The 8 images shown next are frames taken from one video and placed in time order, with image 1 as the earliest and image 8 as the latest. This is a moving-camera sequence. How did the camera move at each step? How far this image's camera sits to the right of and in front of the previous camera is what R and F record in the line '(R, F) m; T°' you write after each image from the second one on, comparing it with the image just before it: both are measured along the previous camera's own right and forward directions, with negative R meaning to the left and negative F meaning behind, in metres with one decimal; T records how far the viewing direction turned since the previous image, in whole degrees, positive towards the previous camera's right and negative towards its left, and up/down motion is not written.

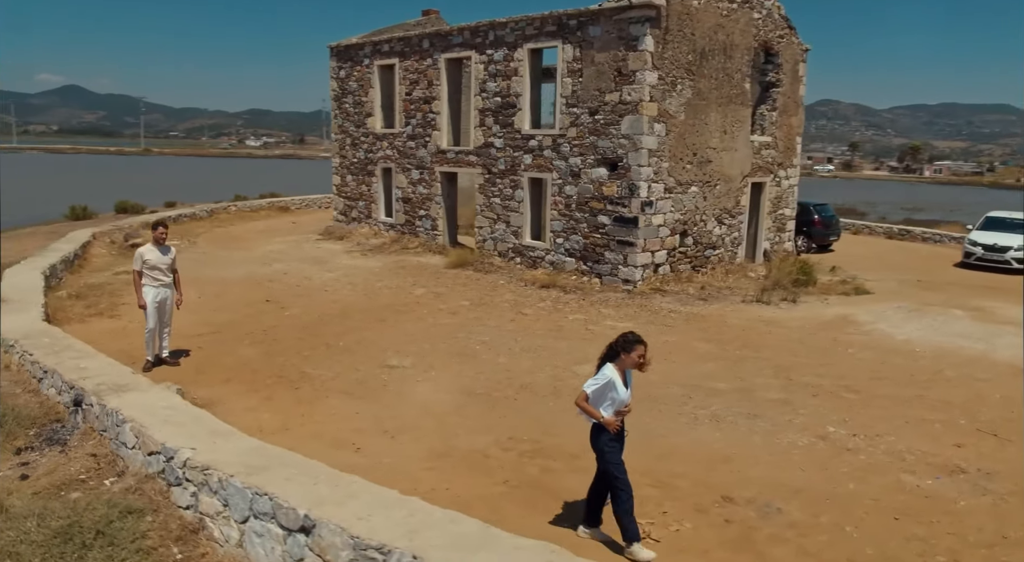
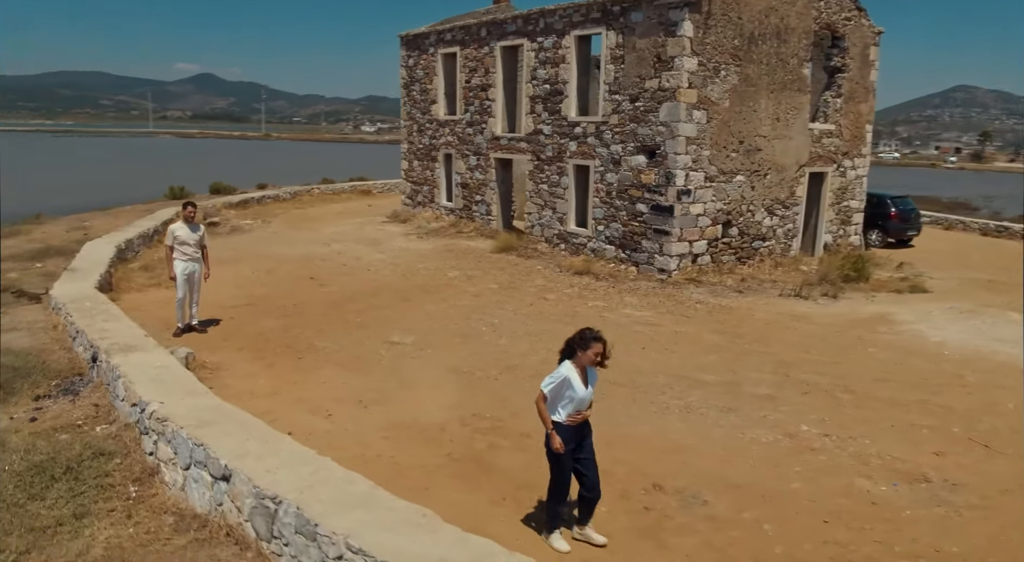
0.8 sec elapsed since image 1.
(+1.3, -0.1) m; -9°
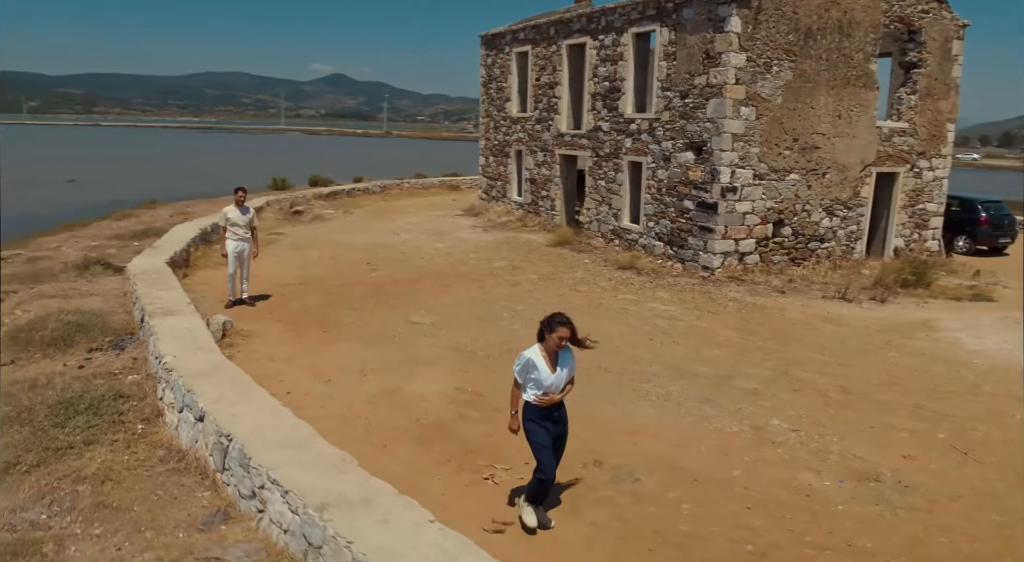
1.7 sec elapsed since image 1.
(+1.3, -0.3) m; -9°
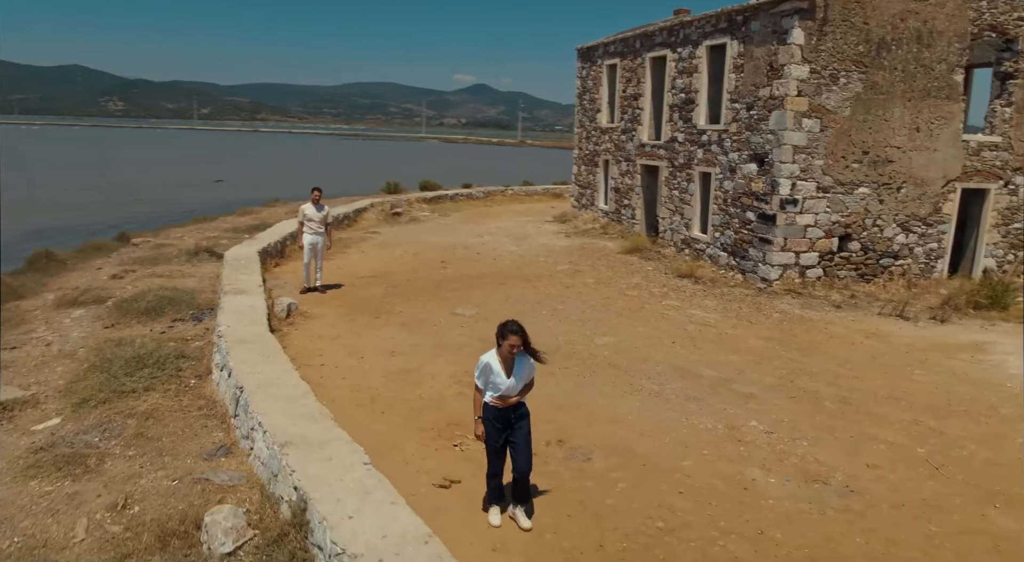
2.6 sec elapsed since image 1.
(+1.3, -0.5) m; -11°
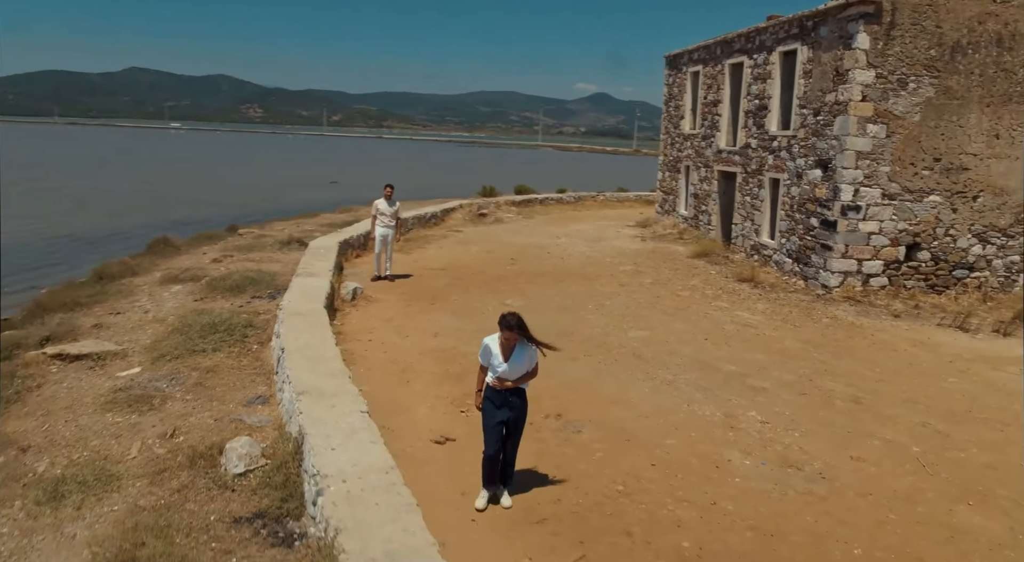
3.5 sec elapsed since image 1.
(+1.0, -0.5) m; -9°
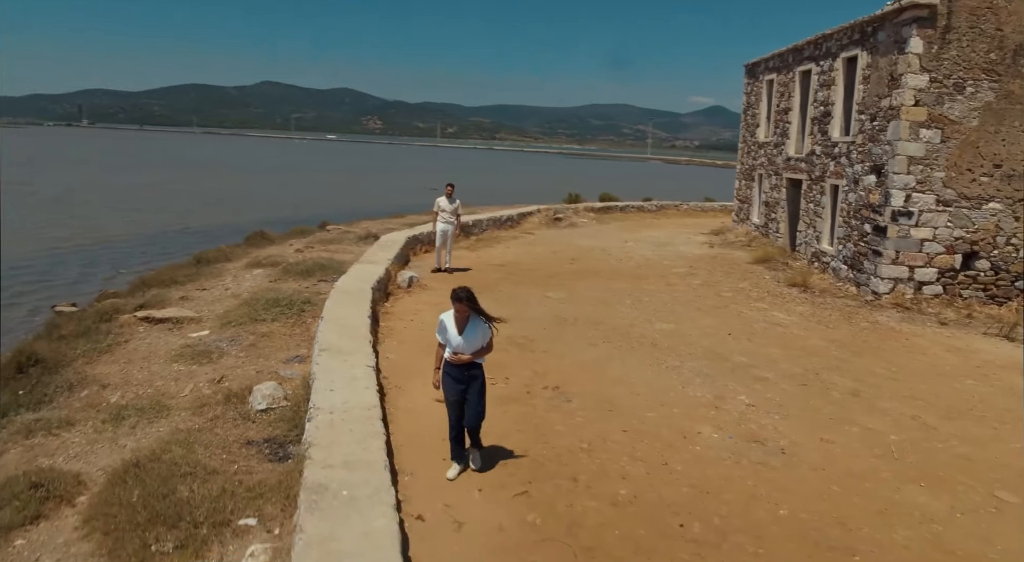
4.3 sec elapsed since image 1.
(+1.0, -0.6) m; -8°
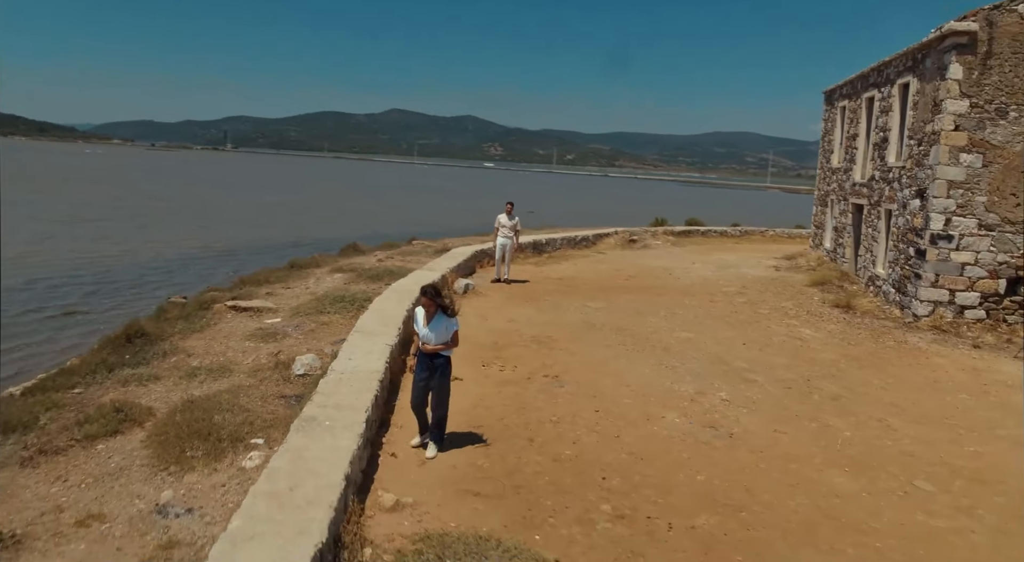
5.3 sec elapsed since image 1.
(+1.2, -1.0) m; -9°
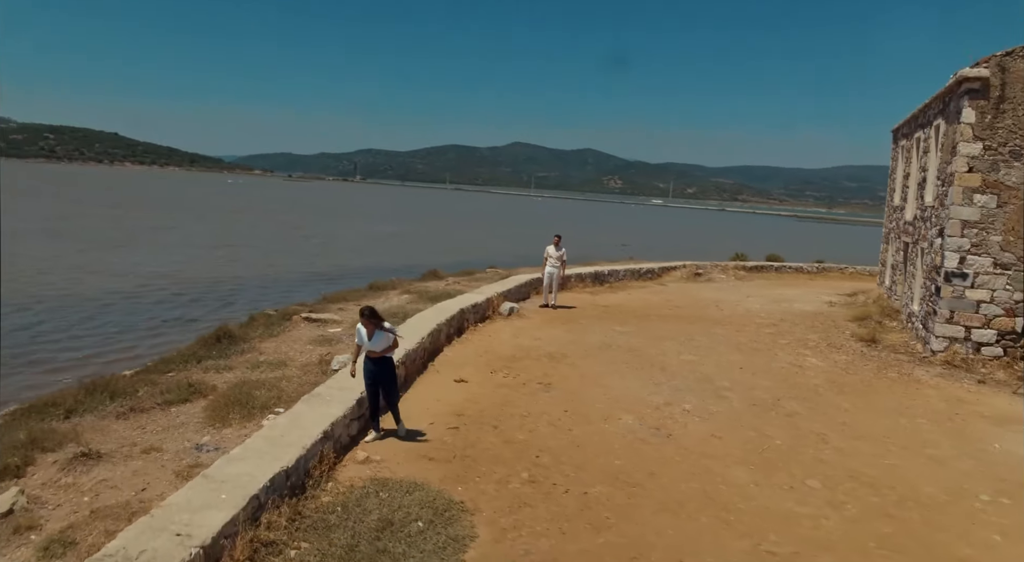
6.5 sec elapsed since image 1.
(+1.5, -1.4) m; -9°
